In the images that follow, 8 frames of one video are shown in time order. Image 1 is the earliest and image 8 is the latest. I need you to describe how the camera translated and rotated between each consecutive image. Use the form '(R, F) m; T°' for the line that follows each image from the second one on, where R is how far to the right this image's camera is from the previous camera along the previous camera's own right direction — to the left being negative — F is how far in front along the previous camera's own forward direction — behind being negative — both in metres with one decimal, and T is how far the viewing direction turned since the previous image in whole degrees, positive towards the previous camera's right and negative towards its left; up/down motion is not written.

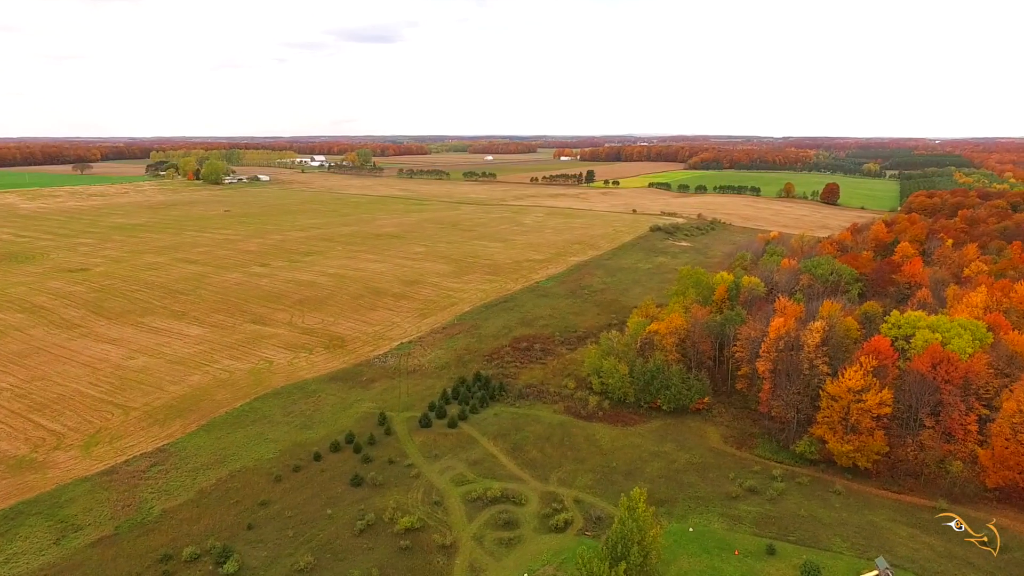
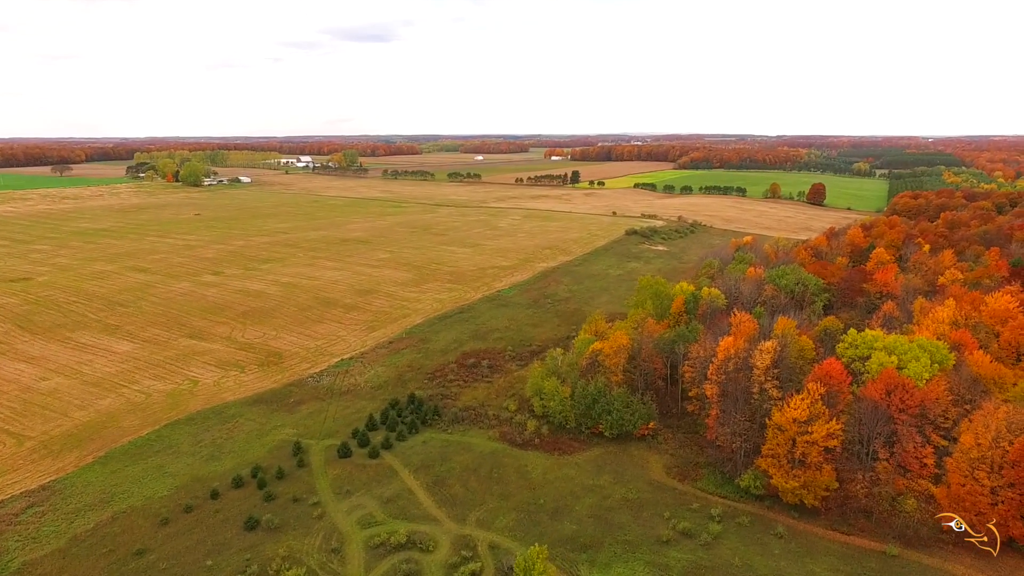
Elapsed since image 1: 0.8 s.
(+3.2, +2.3) m; 0°
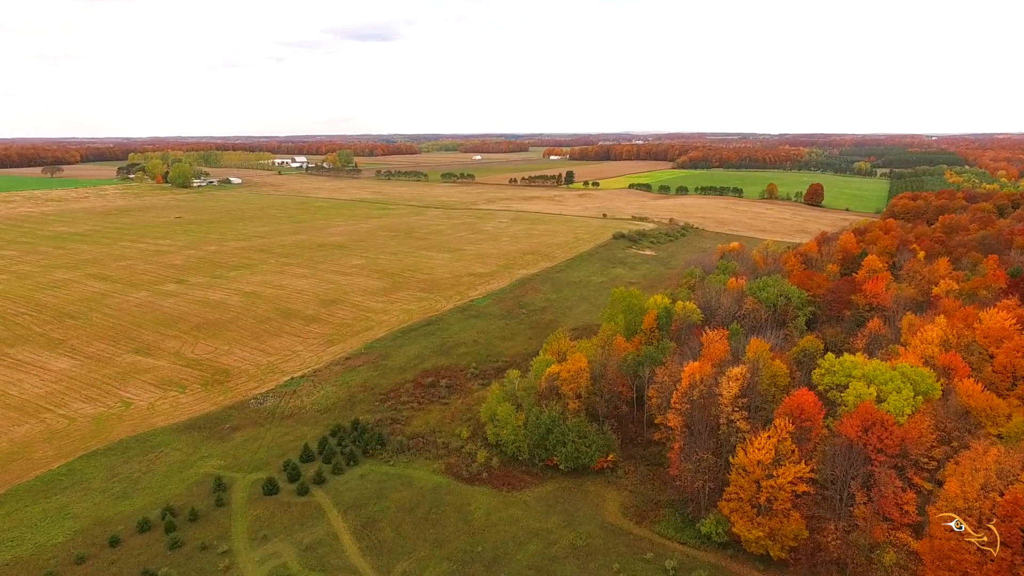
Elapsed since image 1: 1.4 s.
(+2.5, +2.6) m; 0°
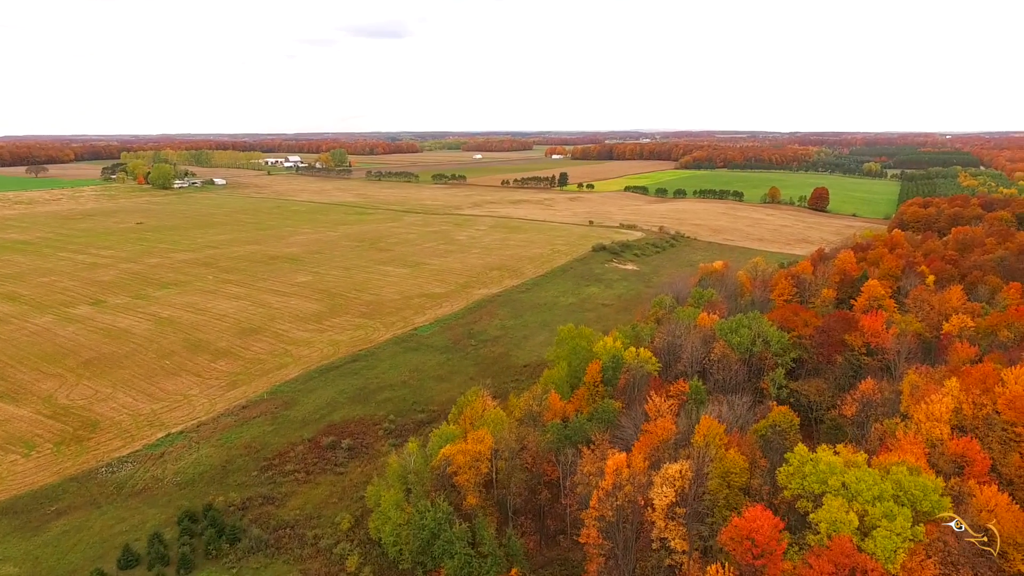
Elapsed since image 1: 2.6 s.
(+4.5, +6.5) m; -1°
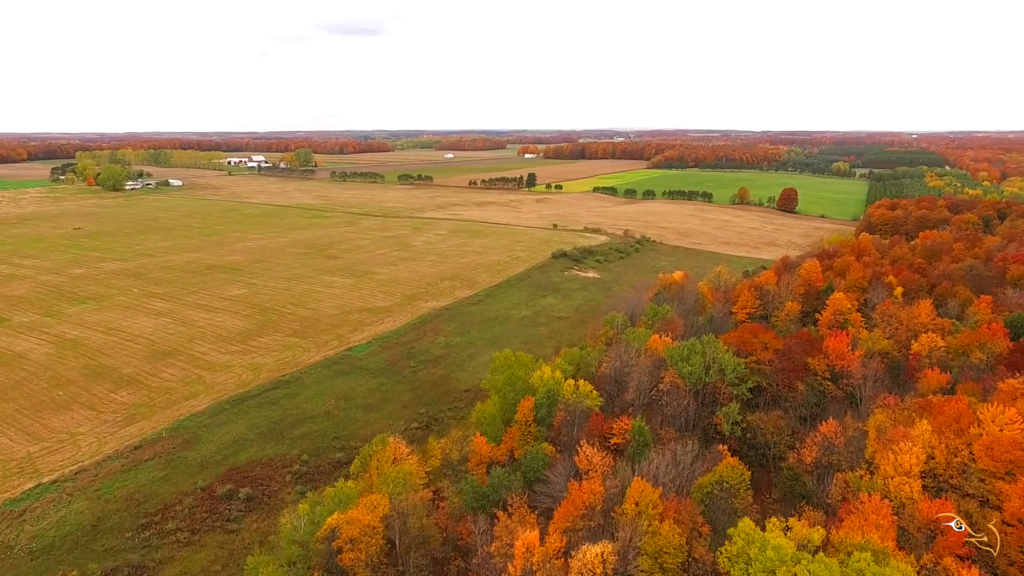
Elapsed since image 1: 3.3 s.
(+2.4, +3.5) m; +2°
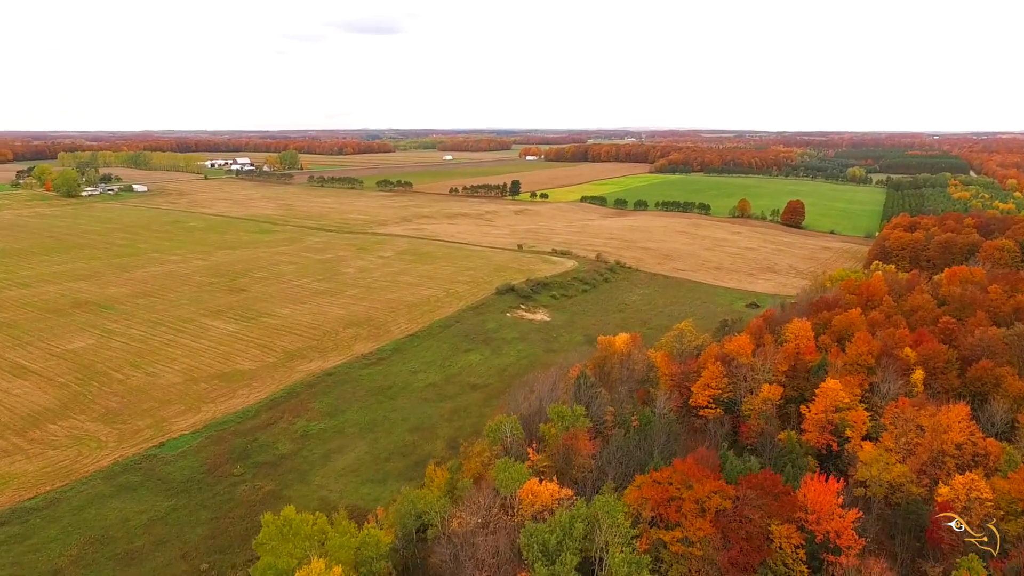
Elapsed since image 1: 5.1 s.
(+7.2, +11.7) m; -1°
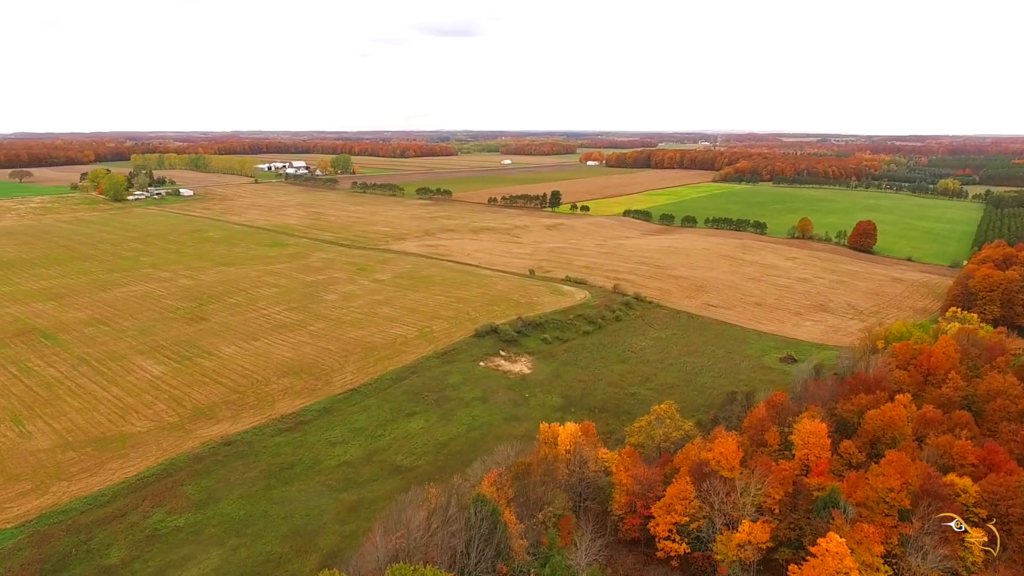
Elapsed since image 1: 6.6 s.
(+6.9, +8.6) m; -6°
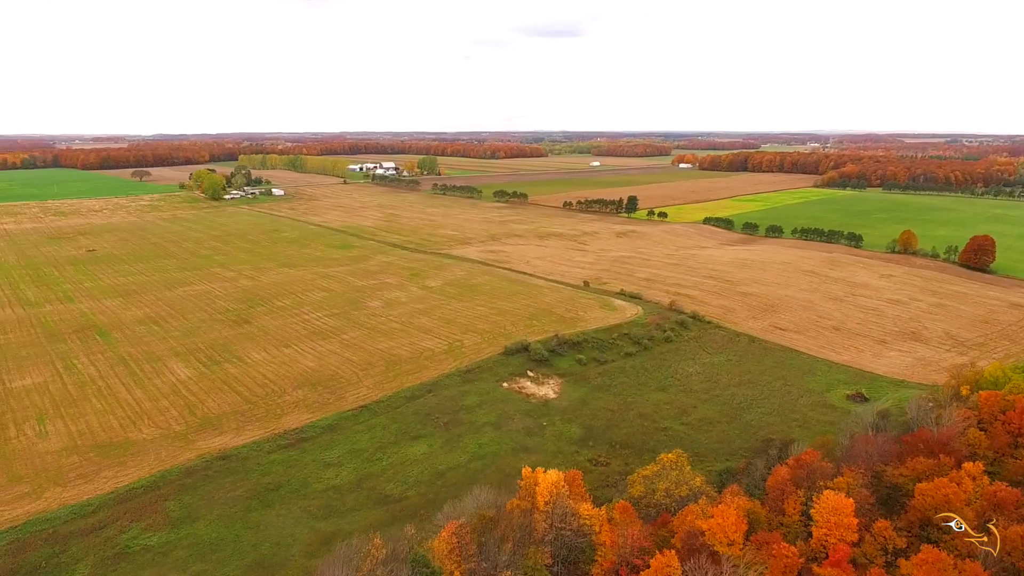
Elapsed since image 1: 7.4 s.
(+4.5, +3.1) m; -9°
